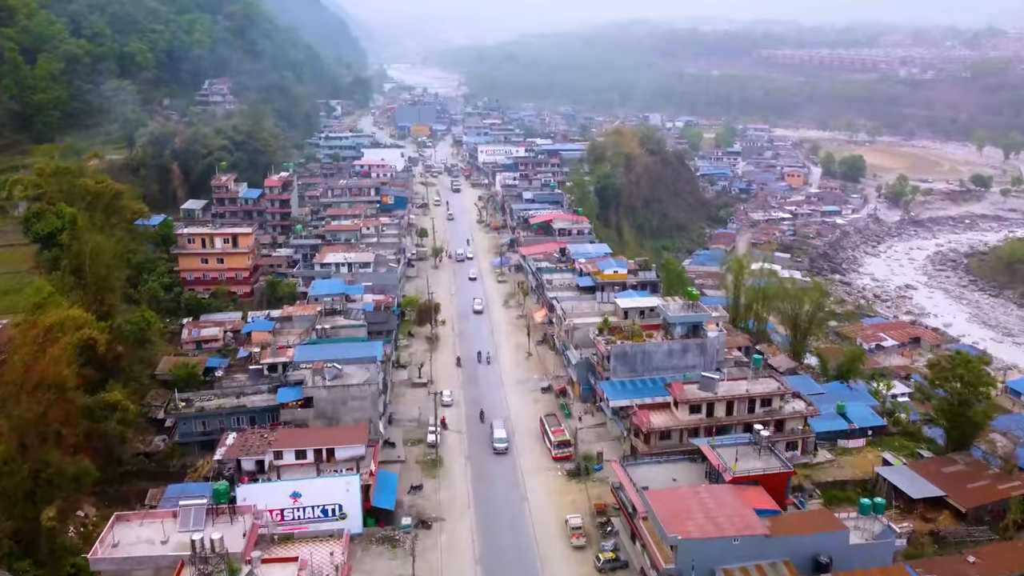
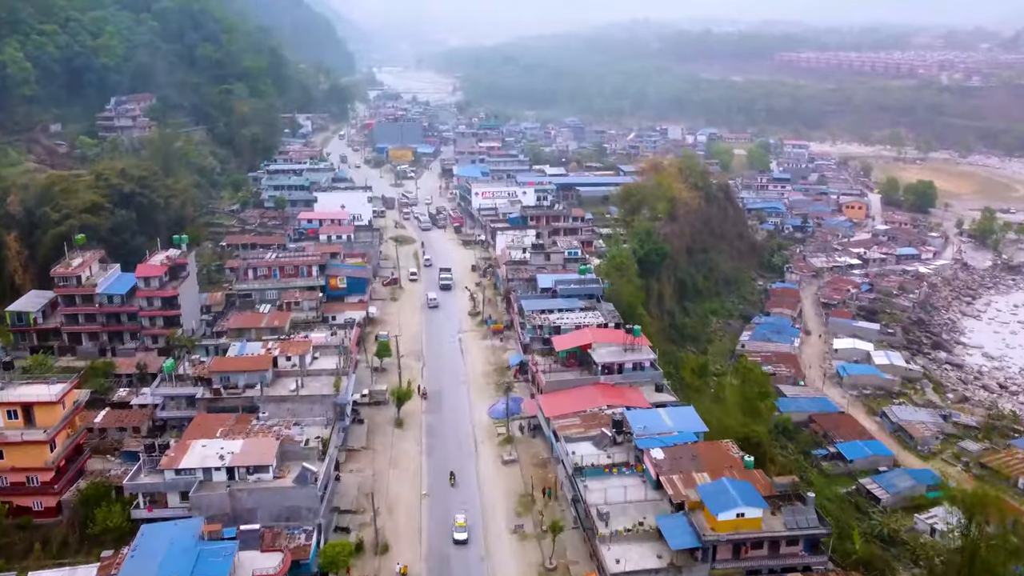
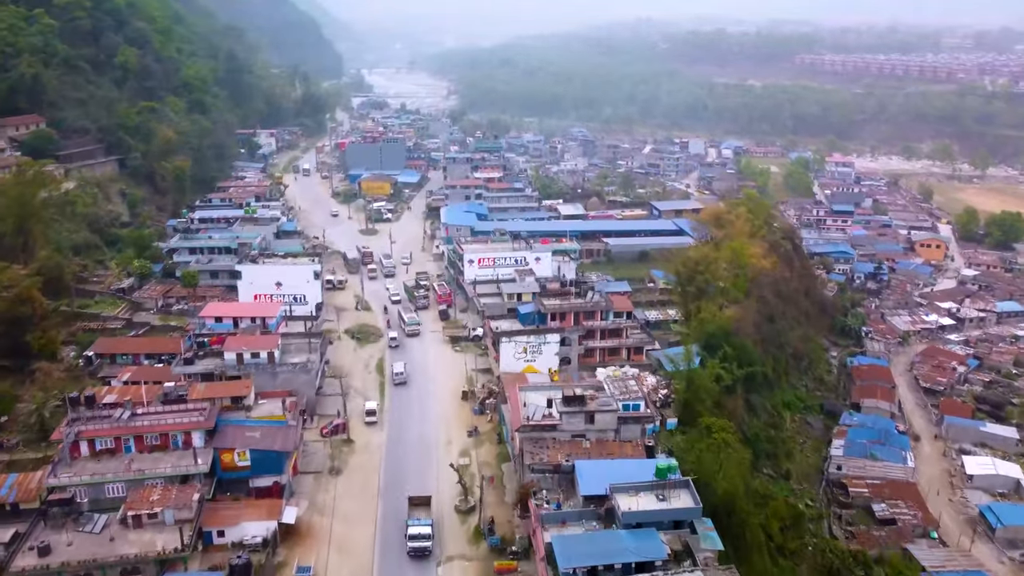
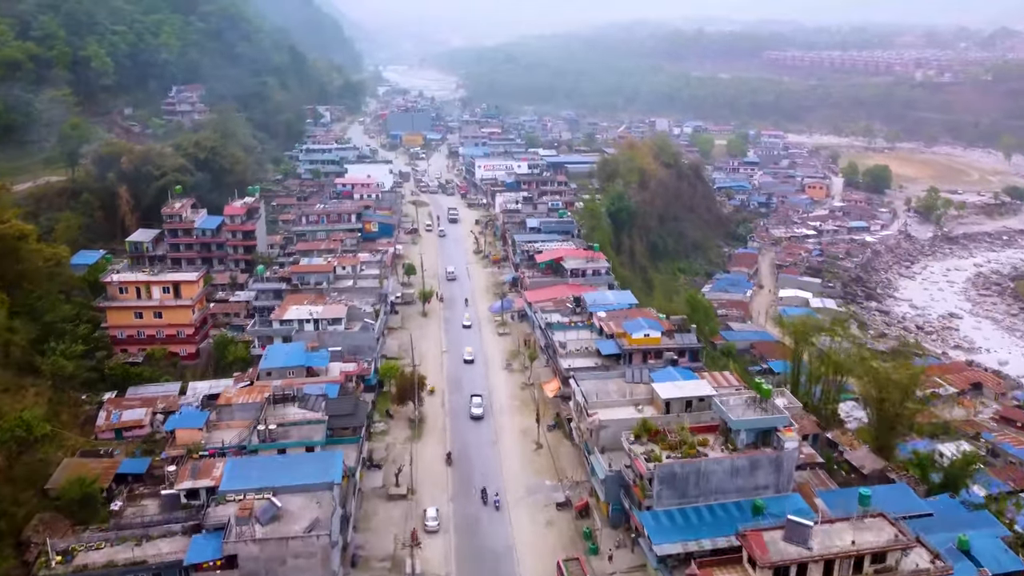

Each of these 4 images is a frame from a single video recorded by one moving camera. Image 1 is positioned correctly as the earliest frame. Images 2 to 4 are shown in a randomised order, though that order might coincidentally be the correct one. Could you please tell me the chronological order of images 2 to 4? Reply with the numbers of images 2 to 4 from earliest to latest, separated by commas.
4, 2, 3
